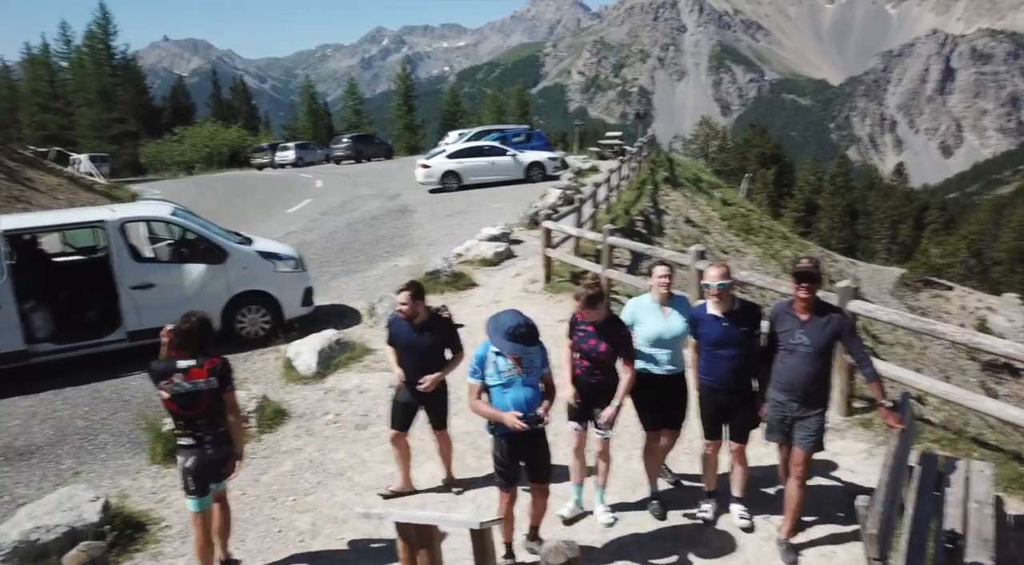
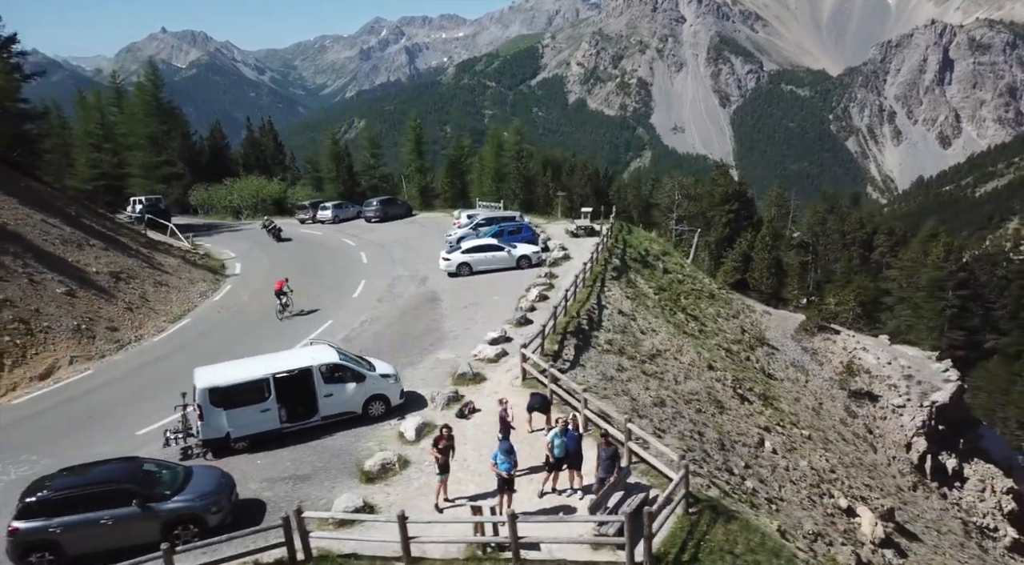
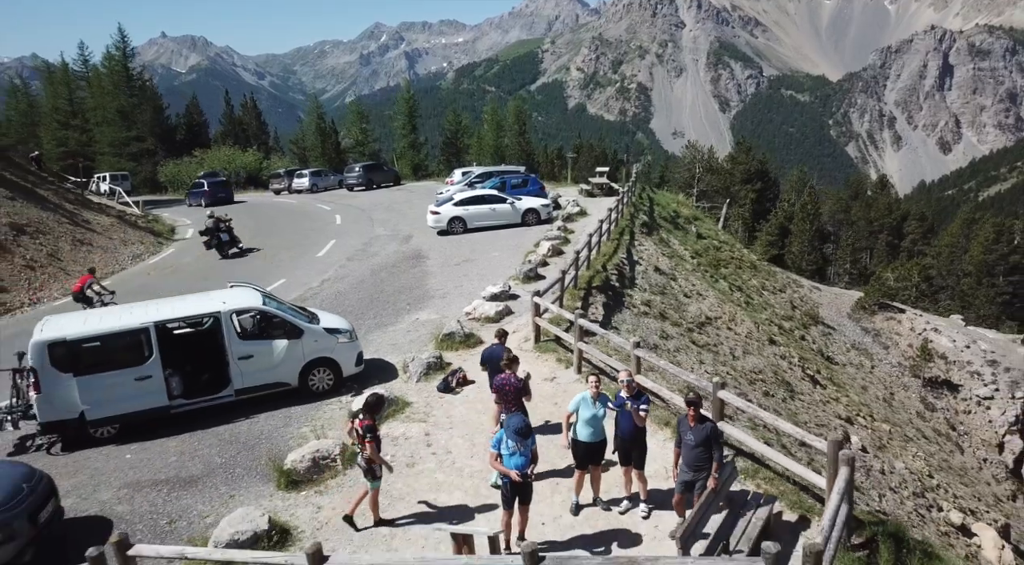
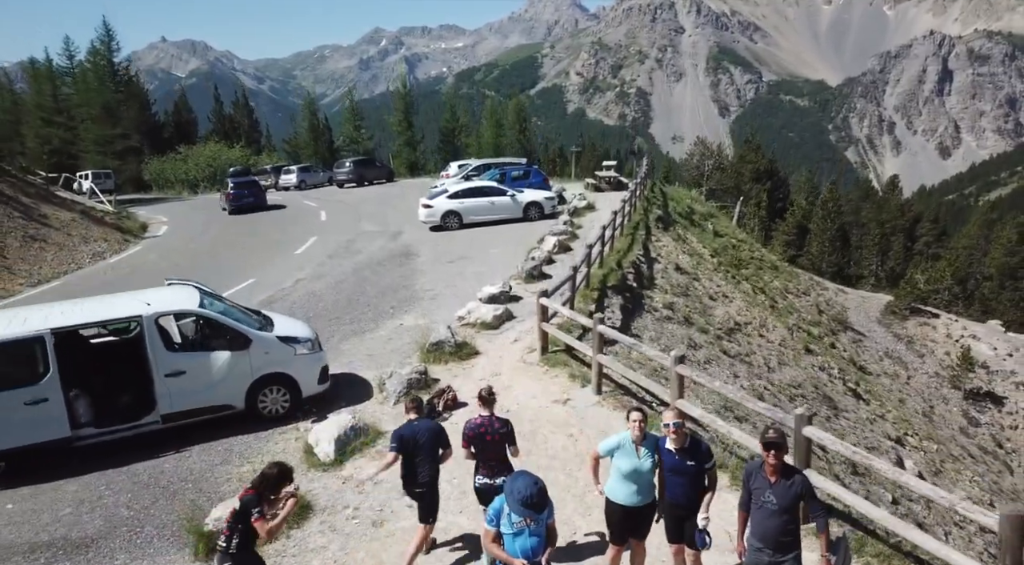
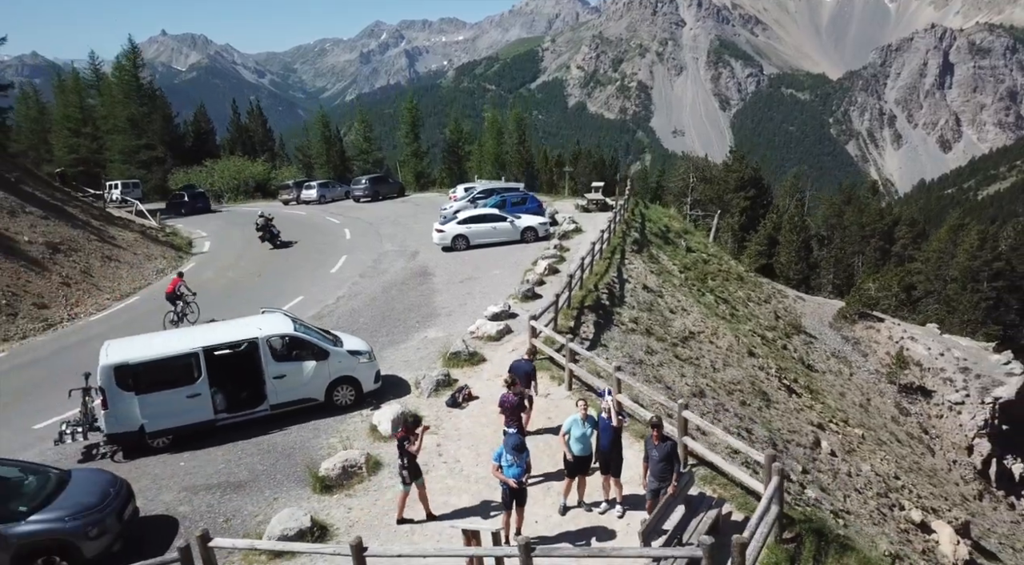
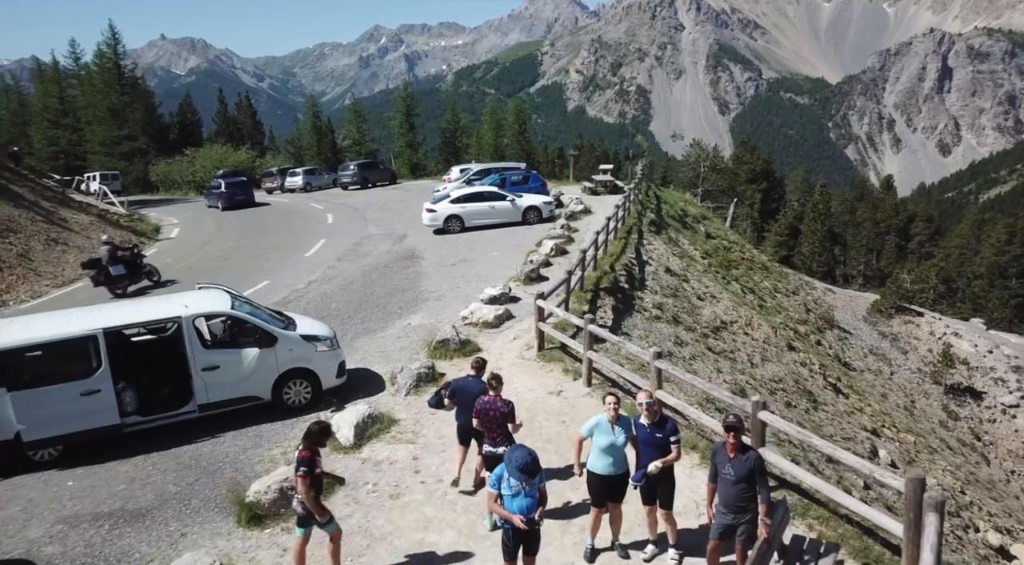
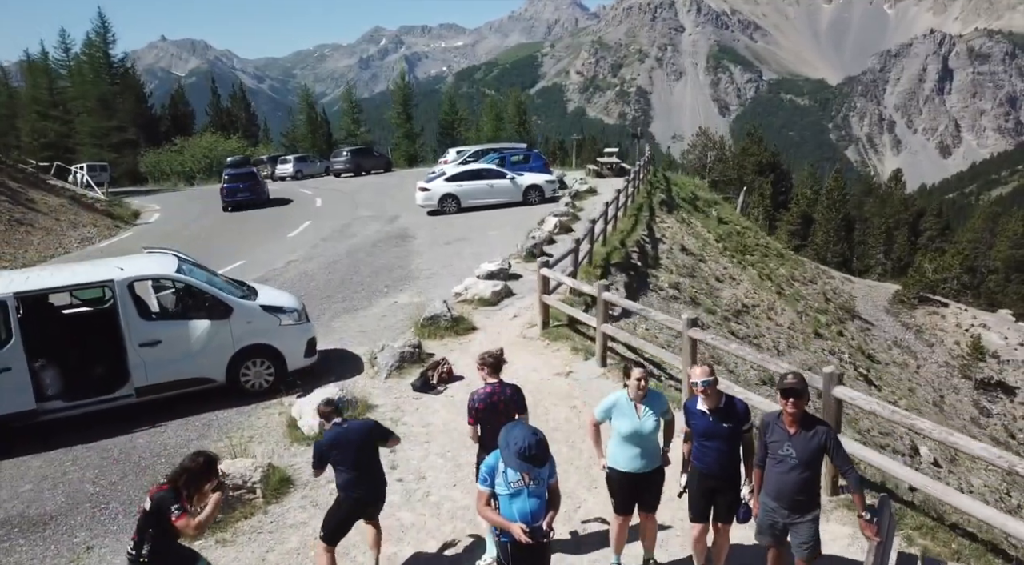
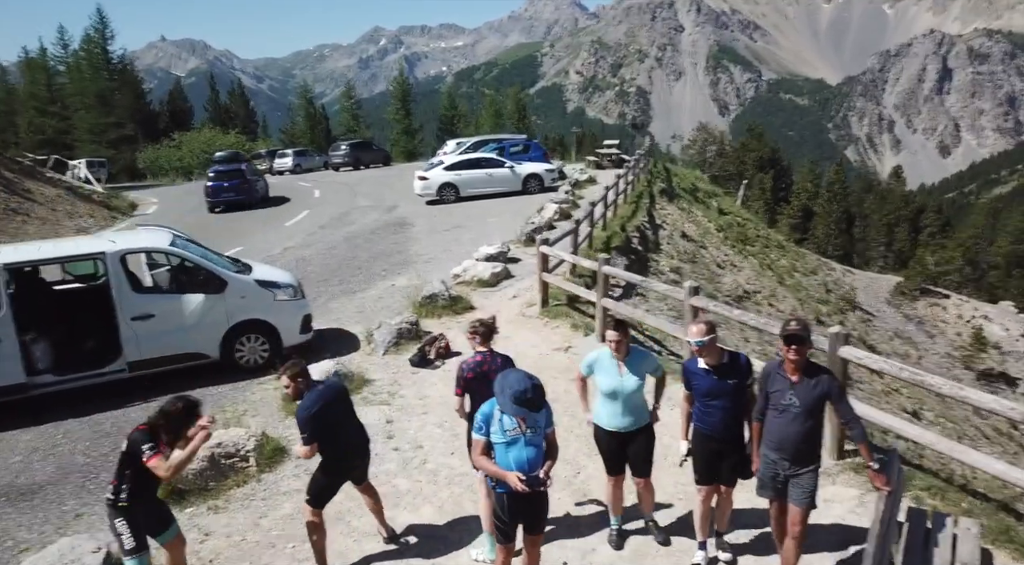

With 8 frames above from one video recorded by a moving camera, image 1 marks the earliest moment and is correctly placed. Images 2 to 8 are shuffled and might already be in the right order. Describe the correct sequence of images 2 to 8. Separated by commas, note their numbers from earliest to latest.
8, 7, 4, 6, 3, 5, 2
